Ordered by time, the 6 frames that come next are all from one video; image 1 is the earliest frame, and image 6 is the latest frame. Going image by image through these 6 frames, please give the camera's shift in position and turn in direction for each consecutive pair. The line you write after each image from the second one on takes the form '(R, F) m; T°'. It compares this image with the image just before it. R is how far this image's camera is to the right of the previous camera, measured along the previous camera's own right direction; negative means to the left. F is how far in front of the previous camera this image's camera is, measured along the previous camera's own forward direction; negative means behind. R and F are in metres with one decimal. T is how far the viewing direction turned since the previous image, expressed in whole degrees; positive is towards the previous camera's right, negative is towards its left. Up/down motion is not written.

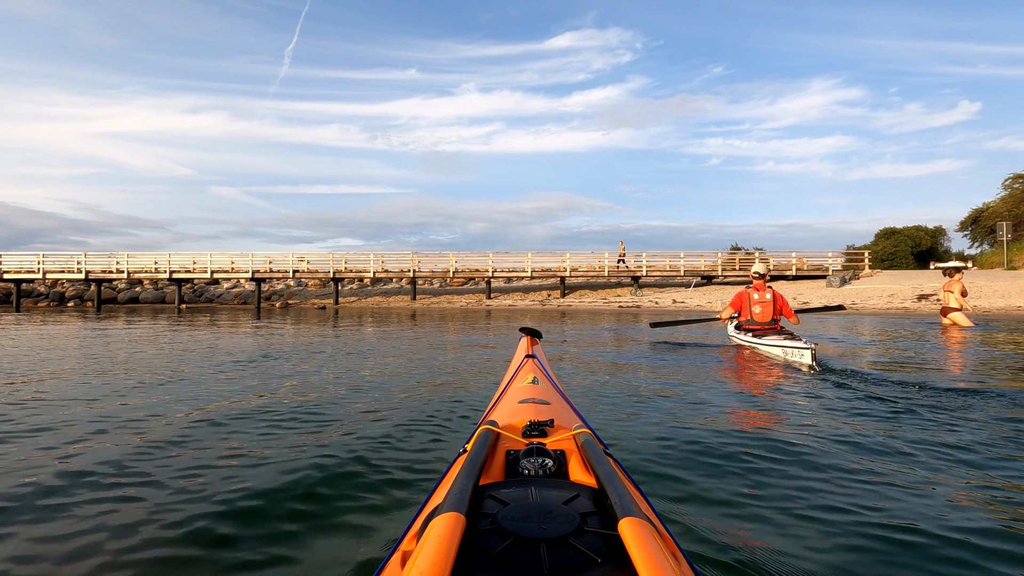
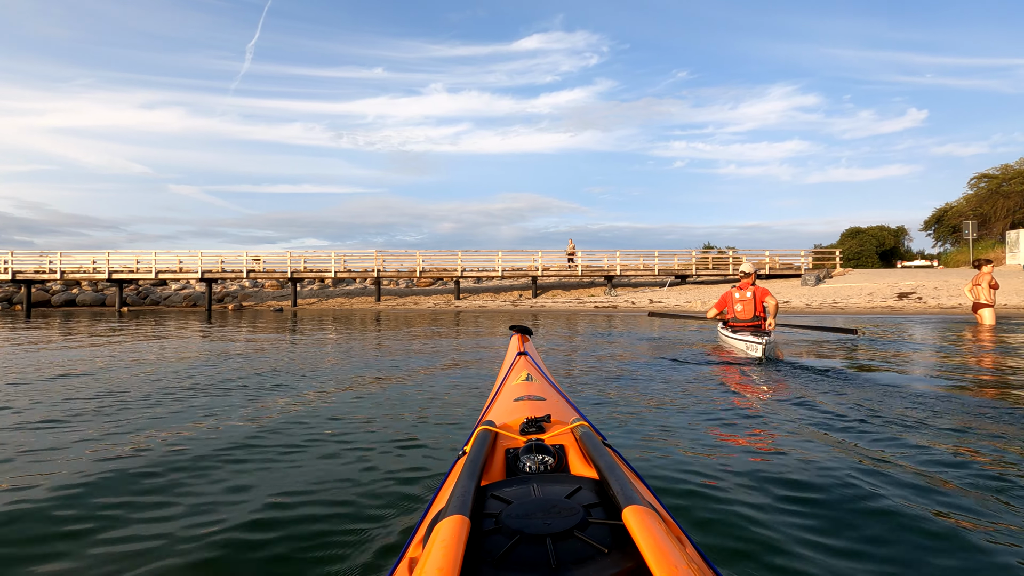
(0.0, +0.8) m; +3°
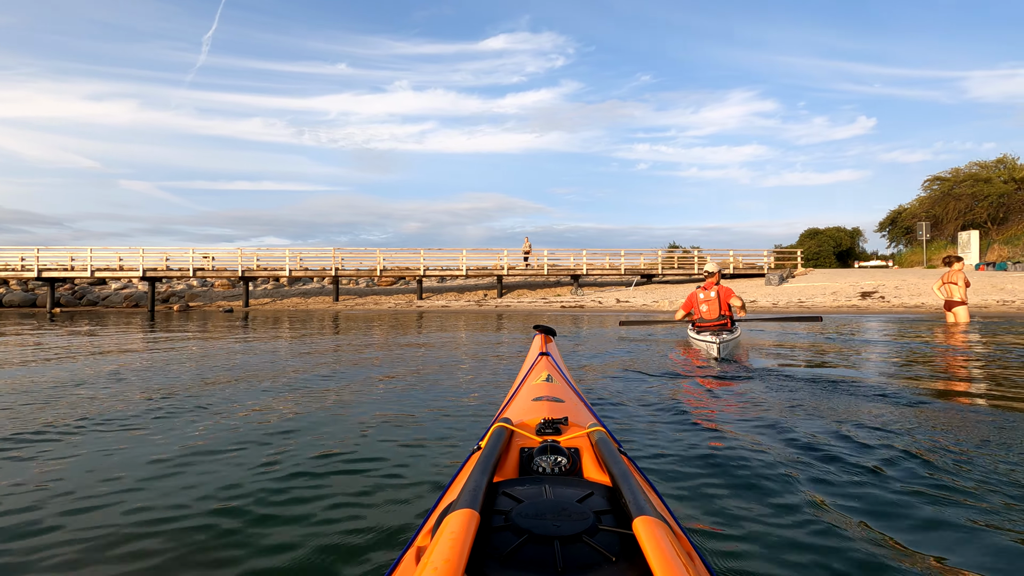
(+0.1, +0.5) m; +3°
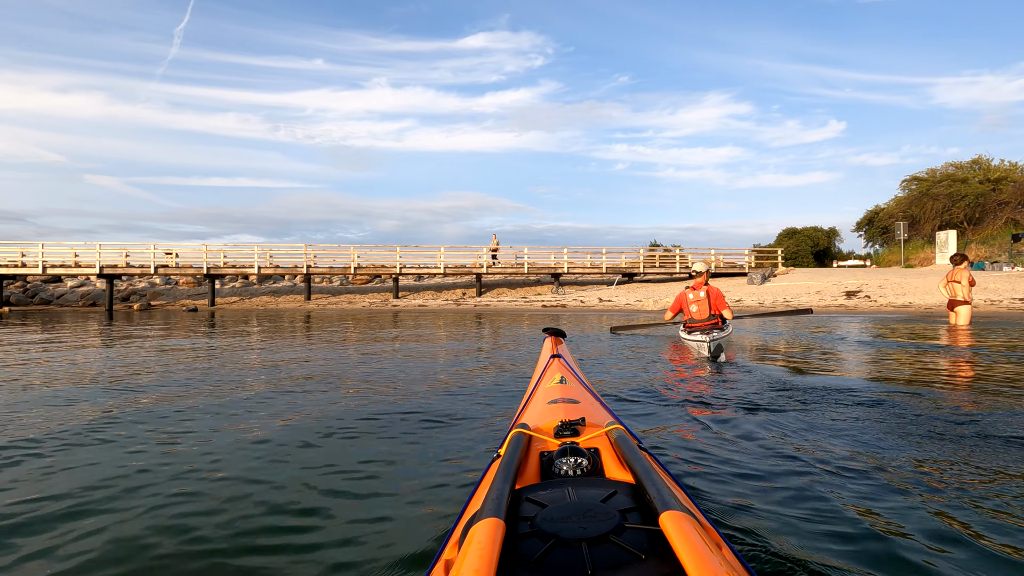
(0.0, +0.5) m; +2°
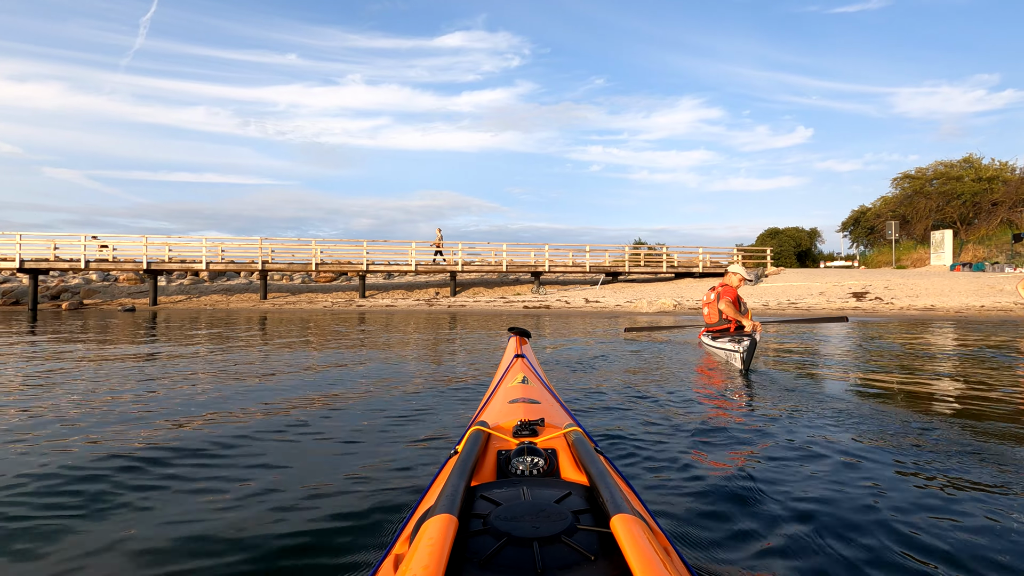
(-0.1, +1.4) m; +2°
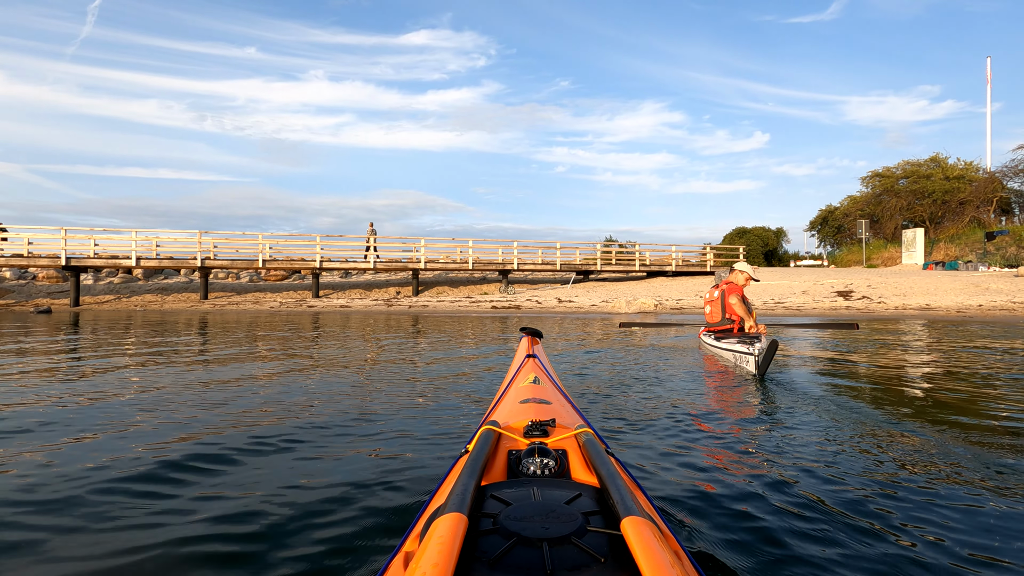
(0.0, +1.1) m; +3°
